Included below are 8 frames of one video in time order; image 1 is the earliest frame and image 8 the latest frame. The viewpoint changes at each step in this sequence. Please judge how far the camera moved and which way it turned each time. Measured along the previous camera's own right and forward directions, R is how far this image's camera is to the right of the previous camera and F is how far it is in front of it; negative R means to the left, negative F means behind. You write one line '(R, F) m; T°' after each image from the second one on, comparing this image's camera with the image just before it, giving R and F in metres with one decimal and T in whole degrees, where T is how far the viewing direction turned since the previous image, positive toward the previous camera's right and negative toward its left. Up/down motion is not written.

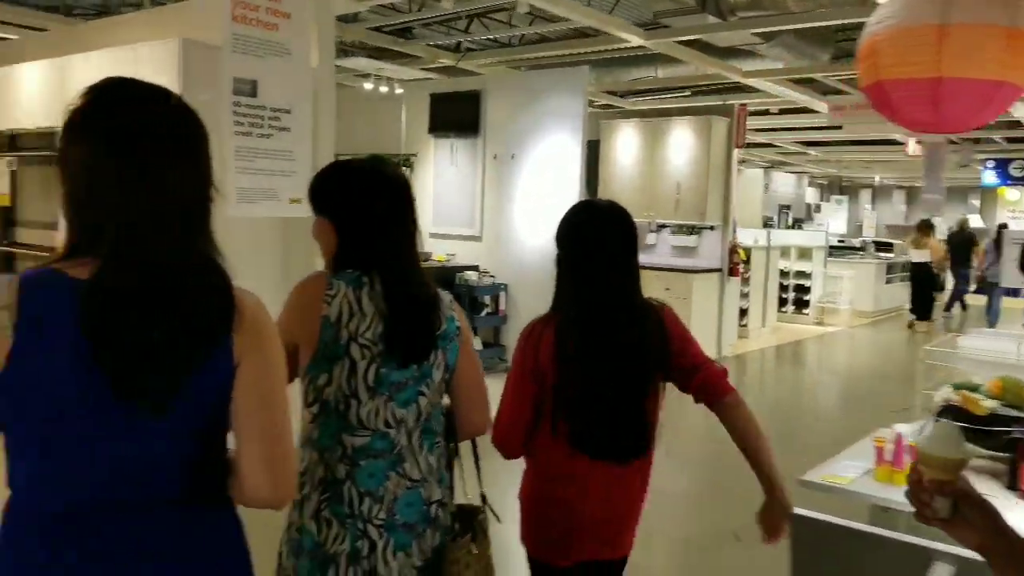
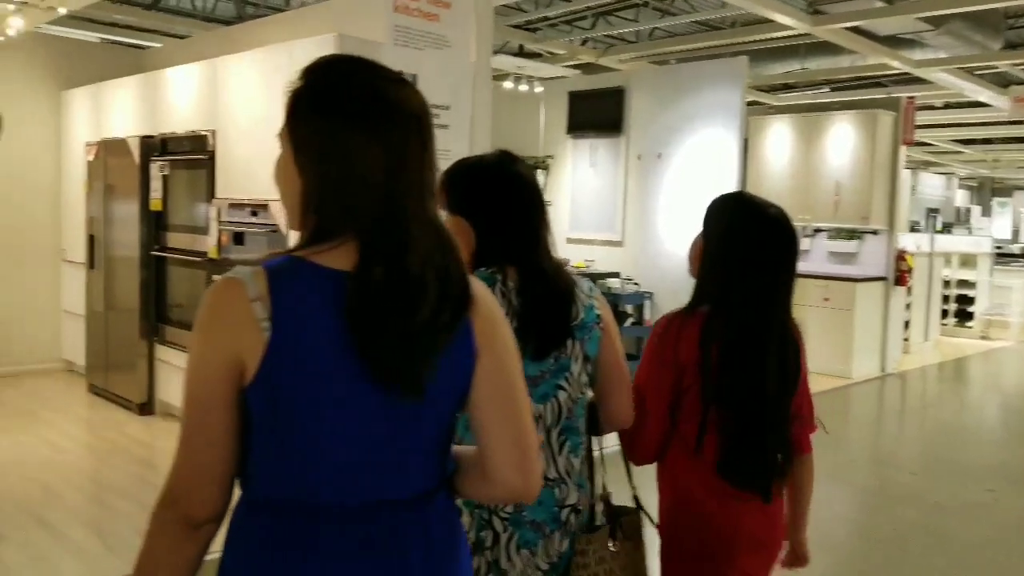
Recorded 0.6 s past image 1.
(-0.3, +0.3) m; -7°
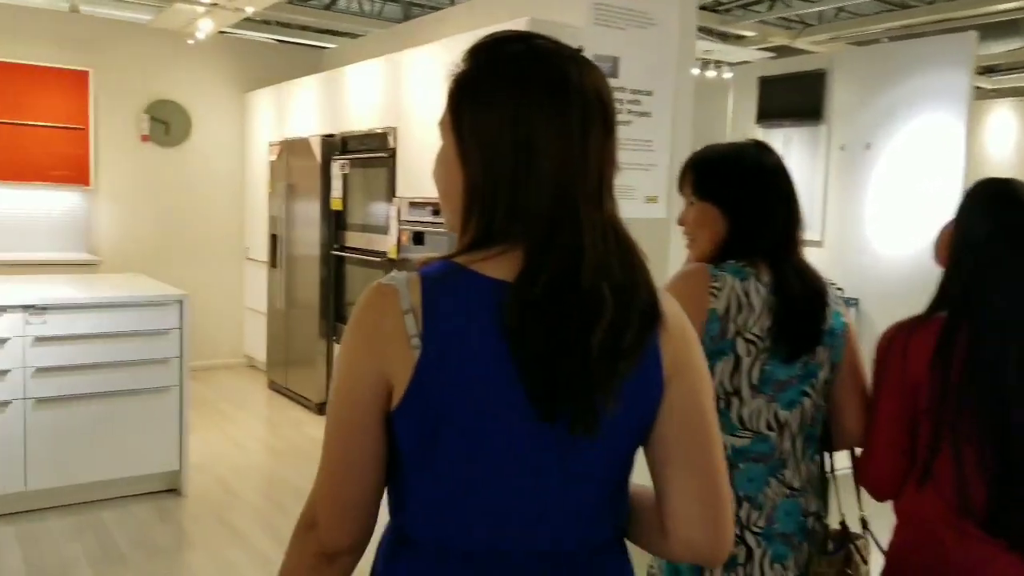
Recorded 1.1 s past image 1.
(-0.2, +0.3) m; -10°
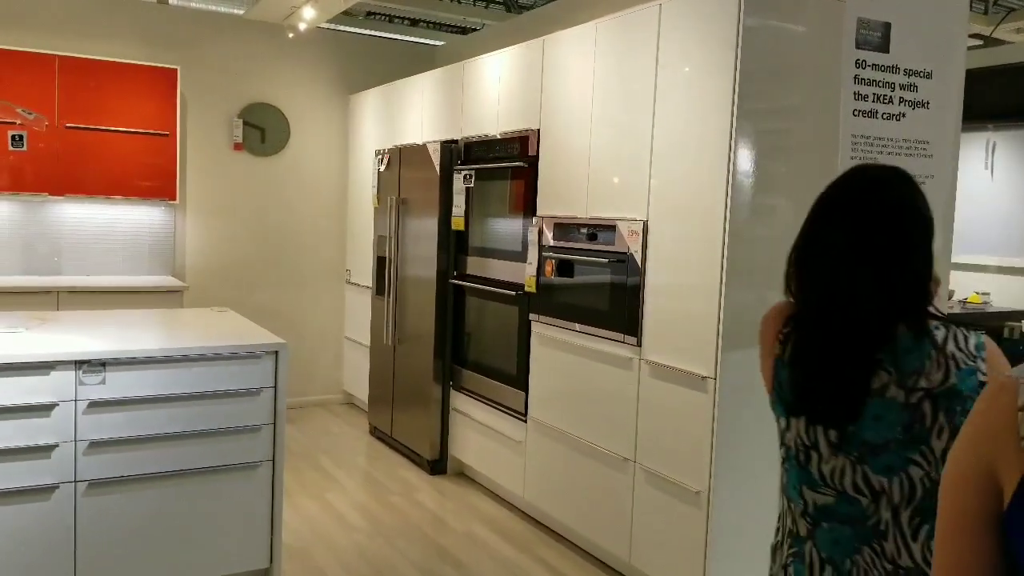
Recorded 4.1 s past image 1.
(-0.4, +0.8) m; -5°
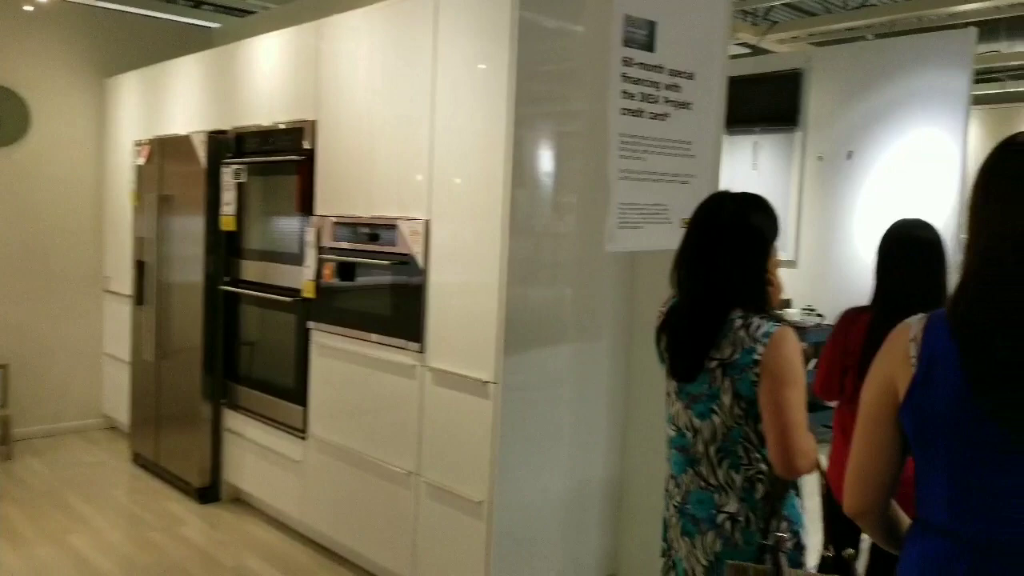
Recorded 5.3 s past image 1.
(+0.1, +0.2) m; +13°
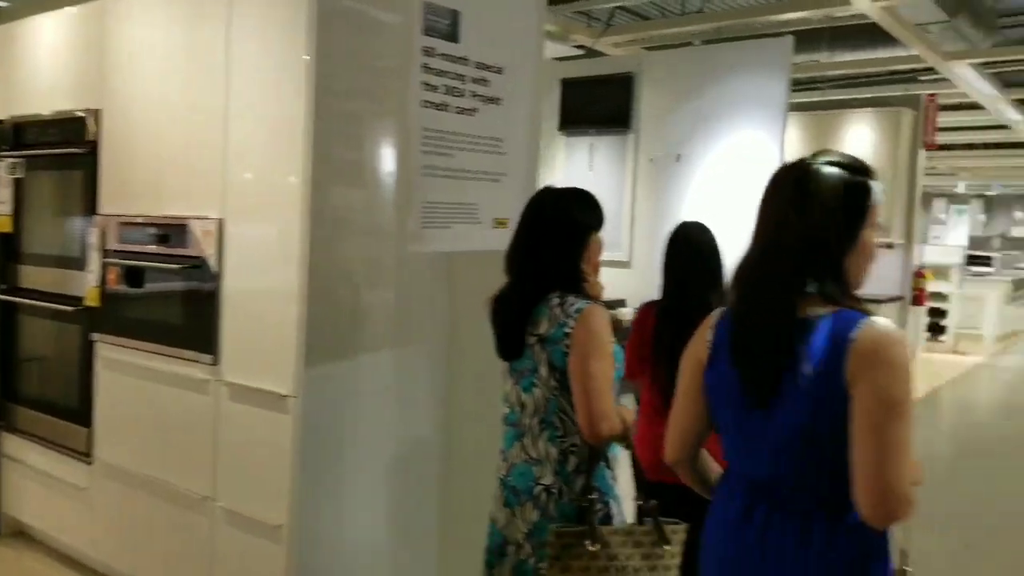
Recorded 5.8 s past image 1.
(+0.2, +0.1) m; +9°
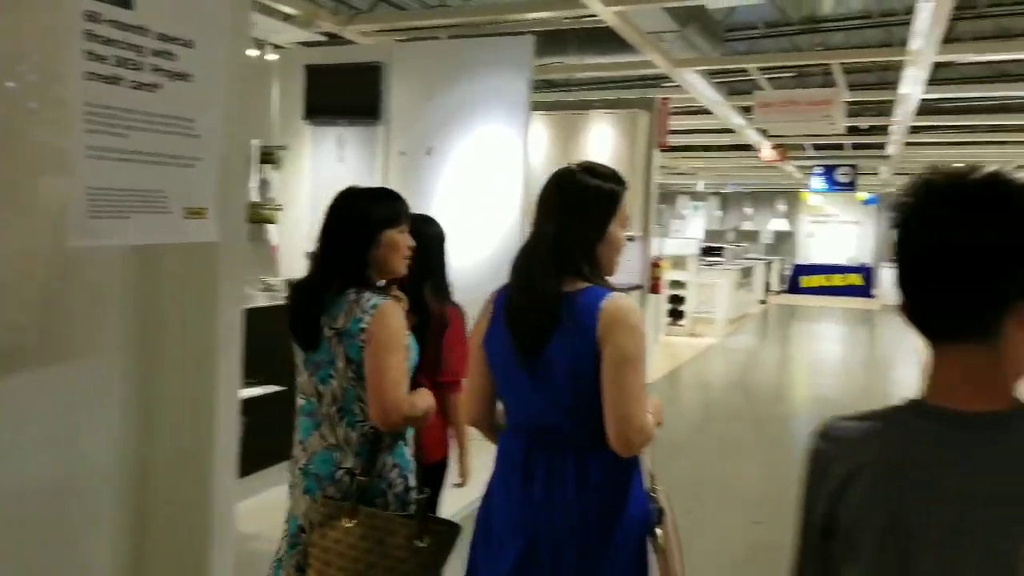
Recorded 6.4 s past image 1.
(+0.2, +0.1) m; +15°
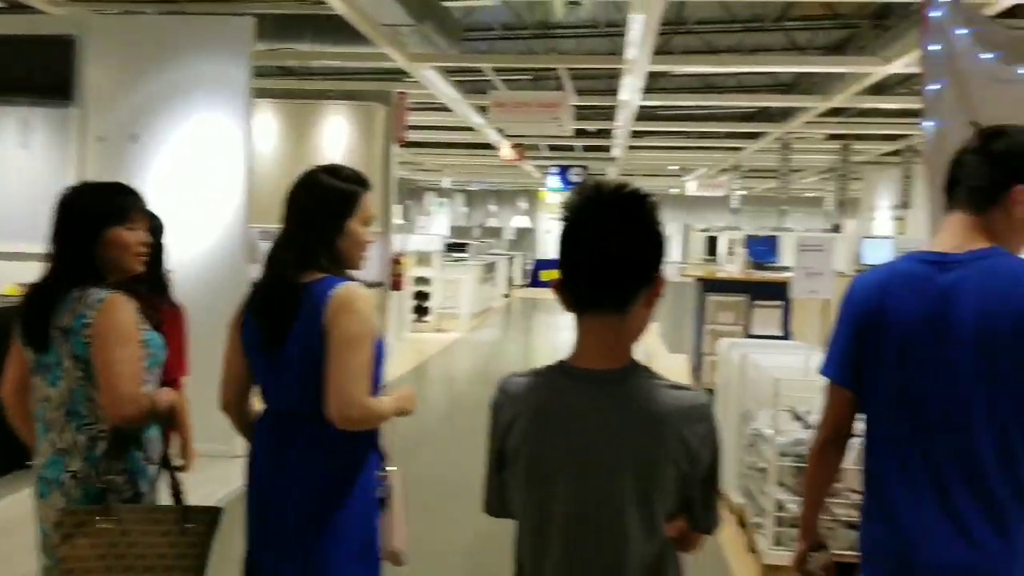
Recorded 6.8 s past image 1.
(+0.1, +0.1) m; +17°
